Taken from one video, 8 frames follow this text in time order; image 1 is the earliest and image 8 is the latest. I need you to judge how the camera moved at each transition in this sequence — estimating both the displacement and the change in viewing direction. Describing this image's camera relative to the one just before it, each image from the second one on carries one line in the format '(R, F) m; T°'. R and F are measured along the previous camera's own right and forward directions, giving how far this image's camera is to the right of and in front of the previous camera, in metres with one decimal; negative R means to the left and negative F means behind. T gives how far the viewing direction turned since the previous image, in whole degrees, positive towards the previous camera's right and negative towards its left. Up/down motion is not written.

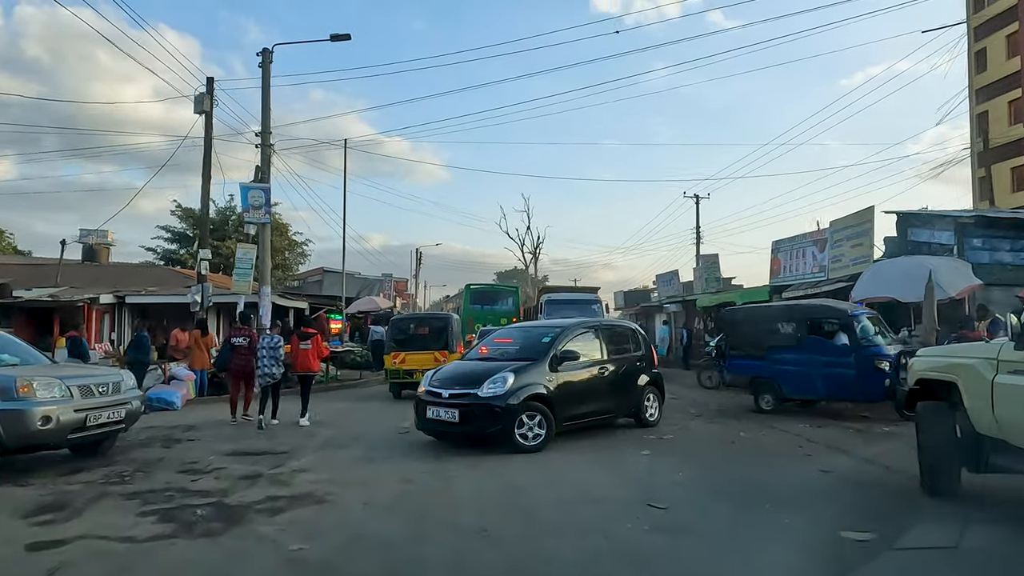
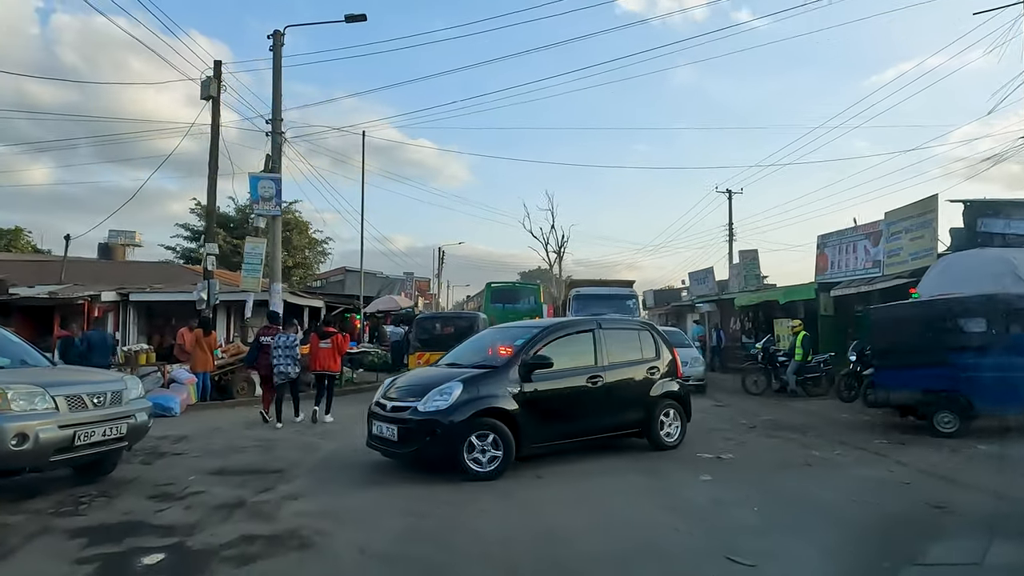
(-0.1, +1.4) m; -2°
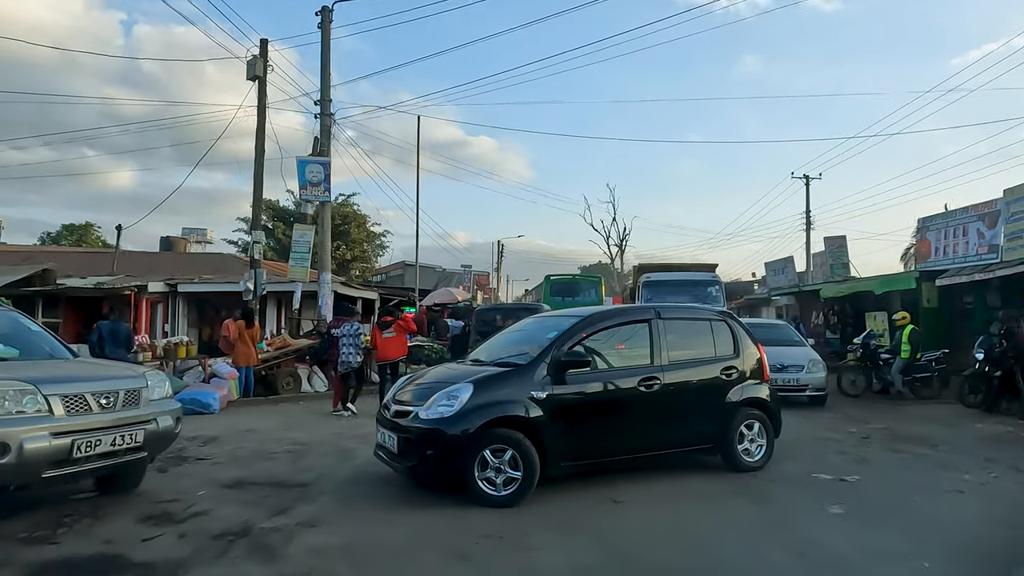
(-0.1, +1.4) m; -5°
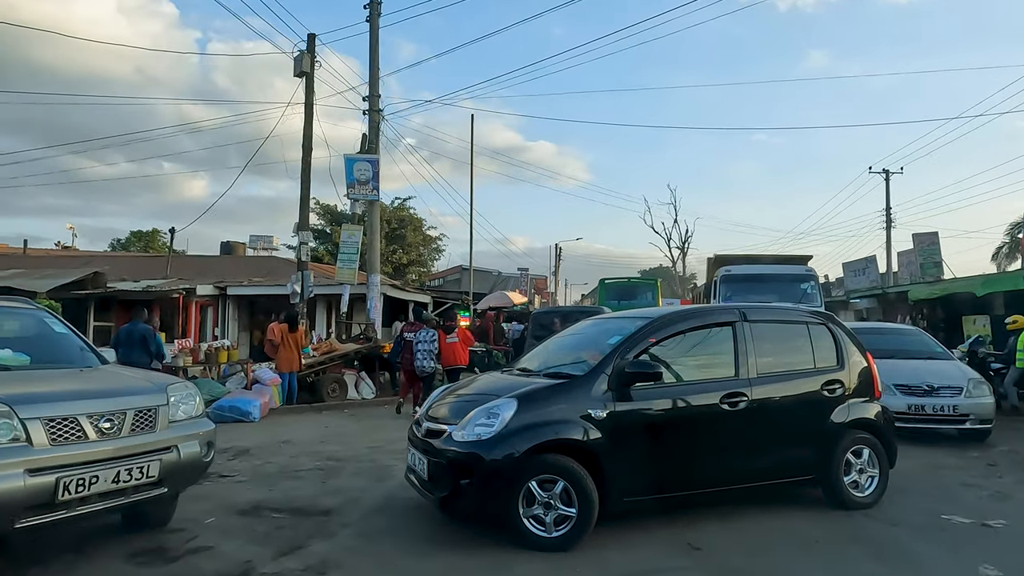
(0.0, +1.0) m; -5°
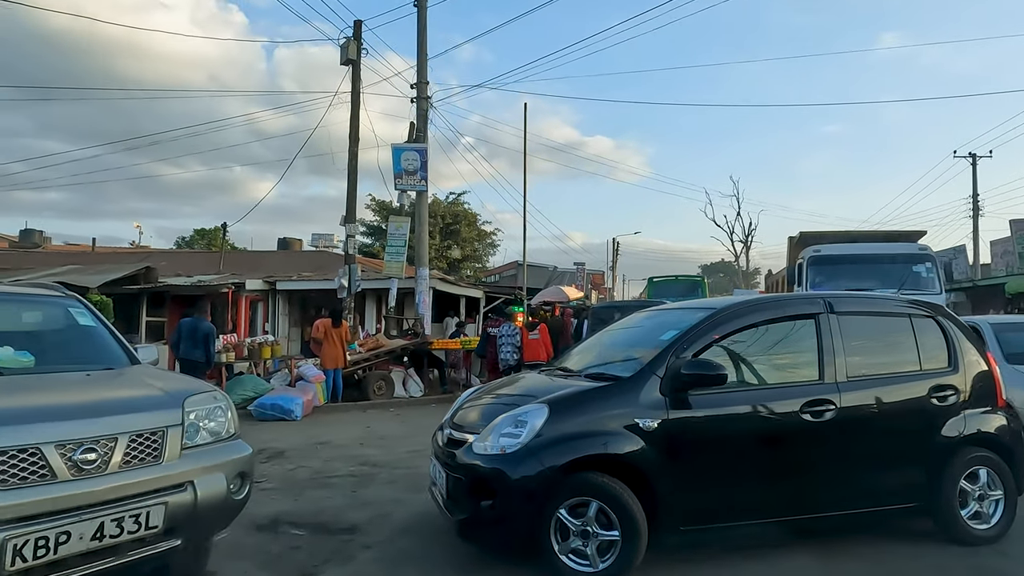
(+0.1, +0.8) m; -5°
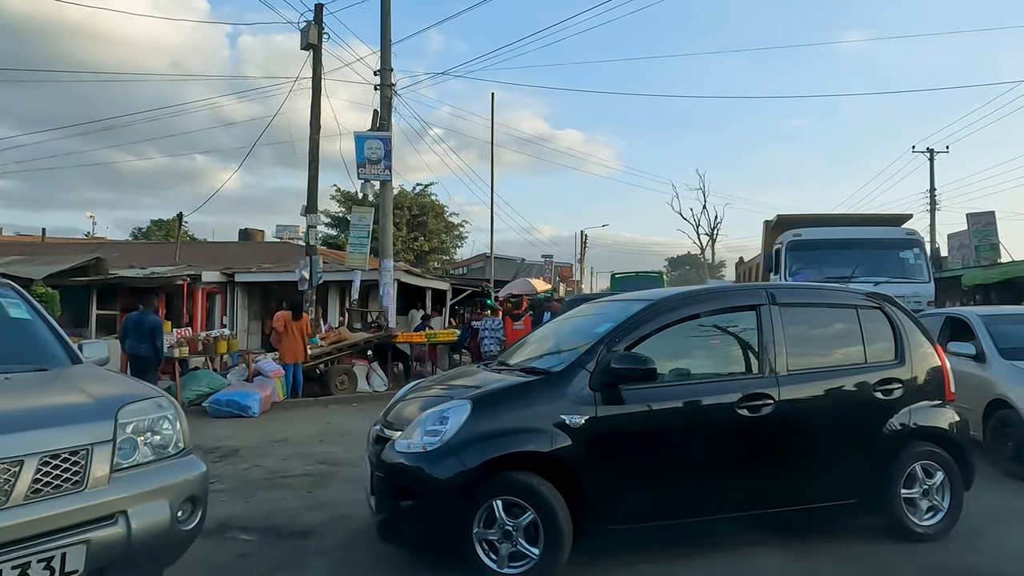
(0.0, +0.2) m; +3°
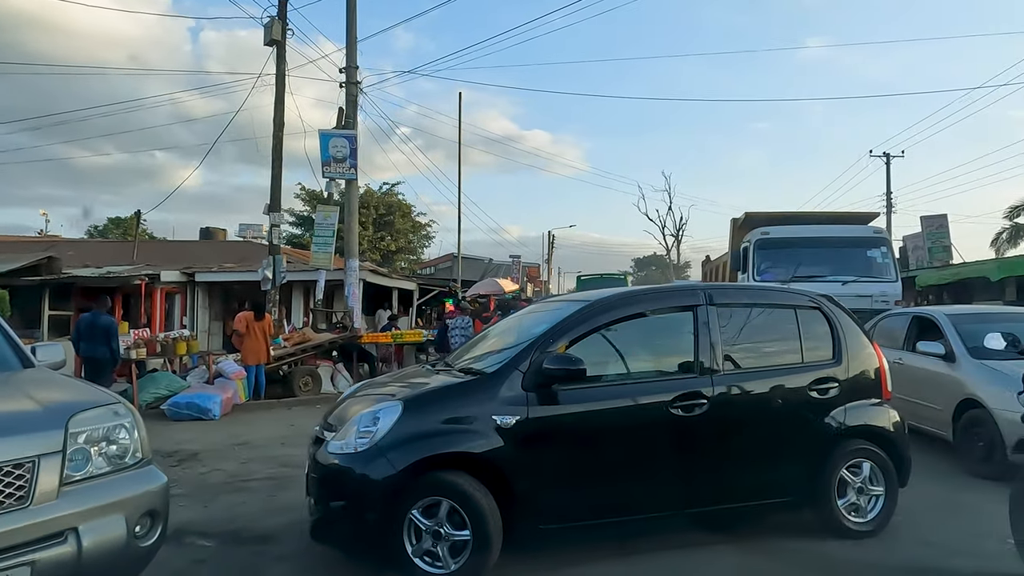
(0.0, 0.0) m; +3°
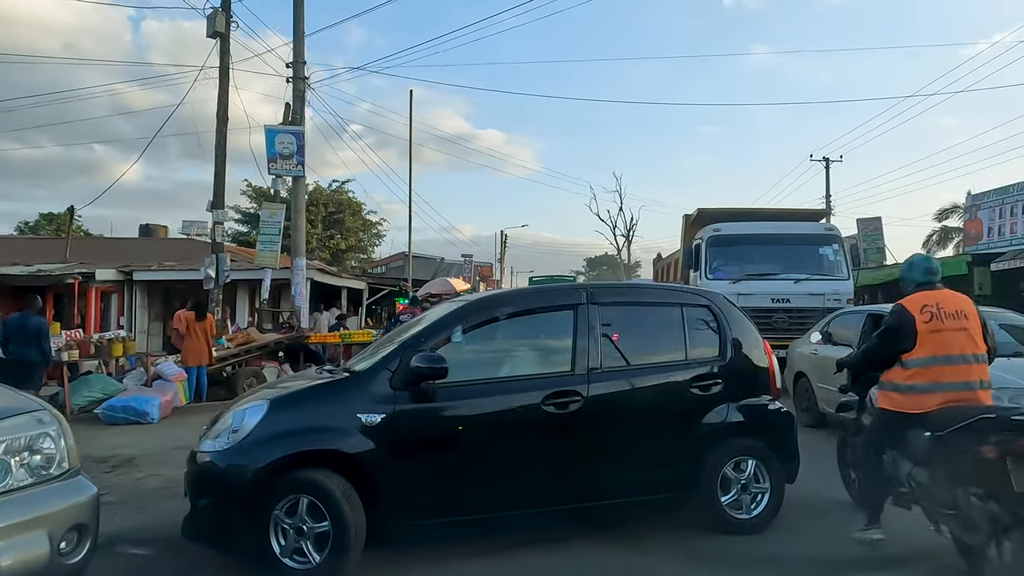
(0.0, 0.0) m; +4°
